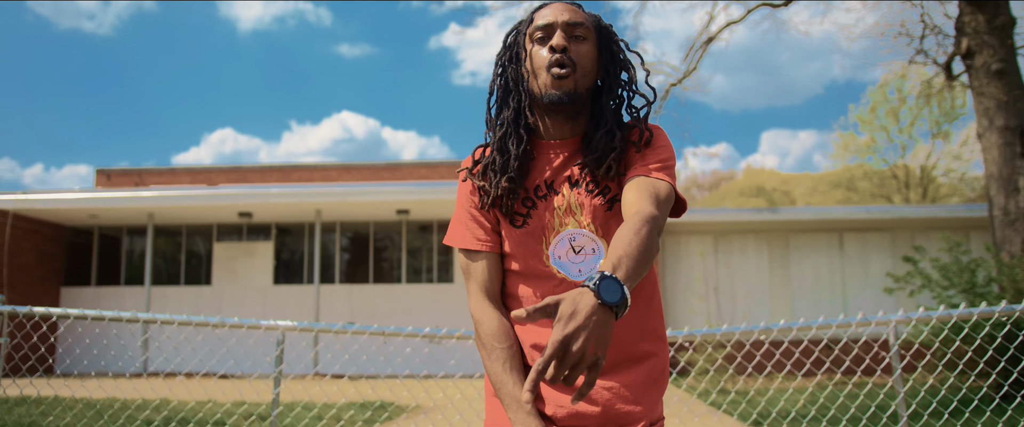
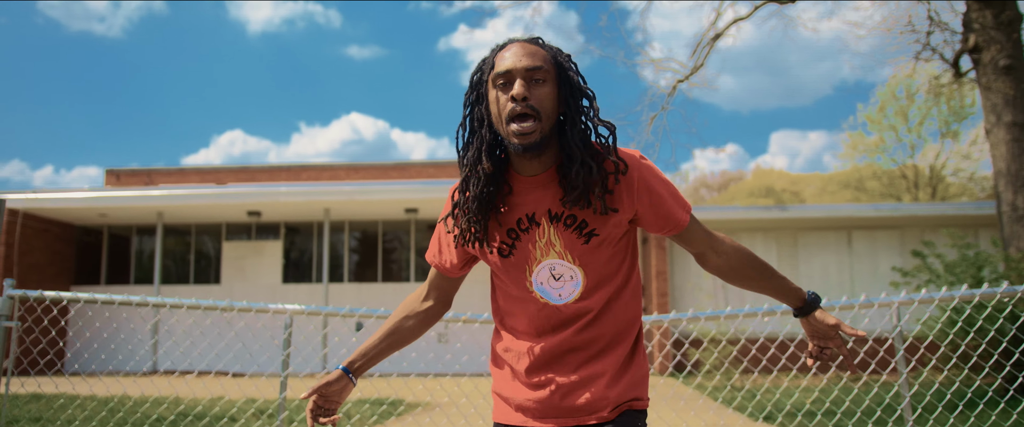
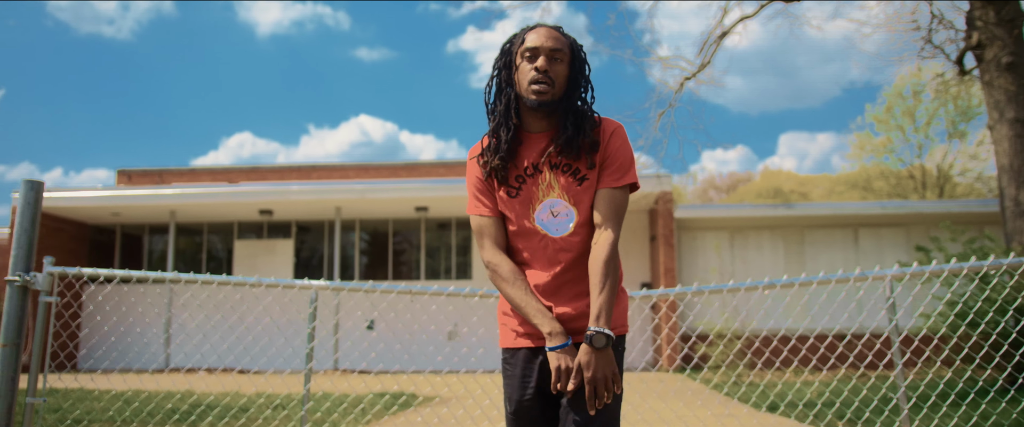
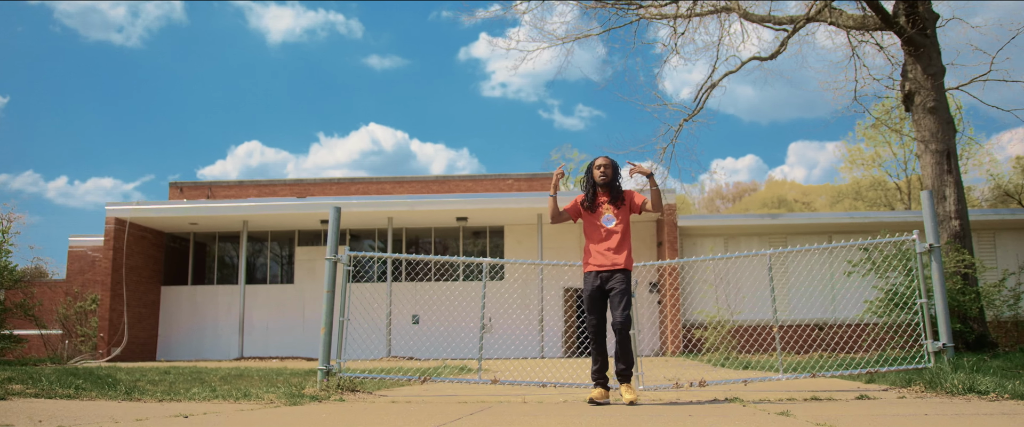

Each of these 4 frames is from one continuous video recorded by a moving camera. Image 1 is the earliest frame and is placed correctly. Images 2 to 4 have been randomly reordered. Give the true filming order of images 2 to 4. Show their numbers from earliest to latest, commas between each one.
2, 3, 4
